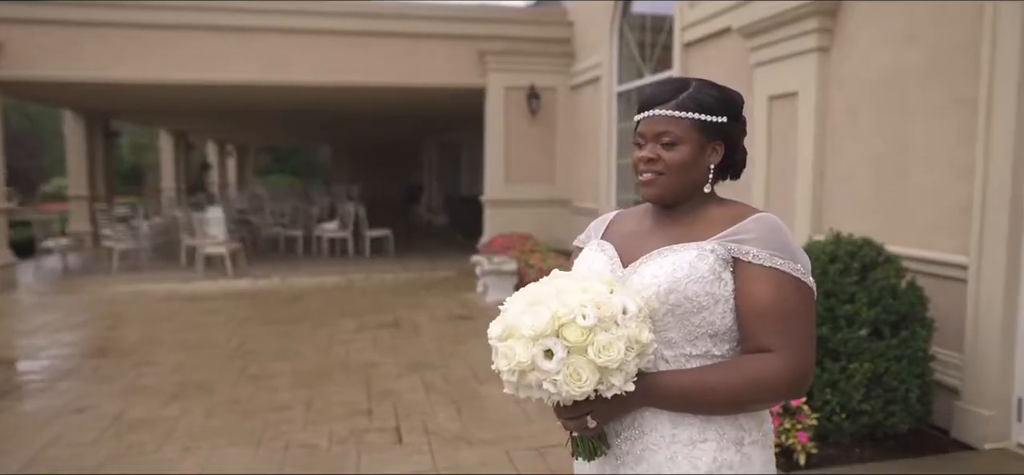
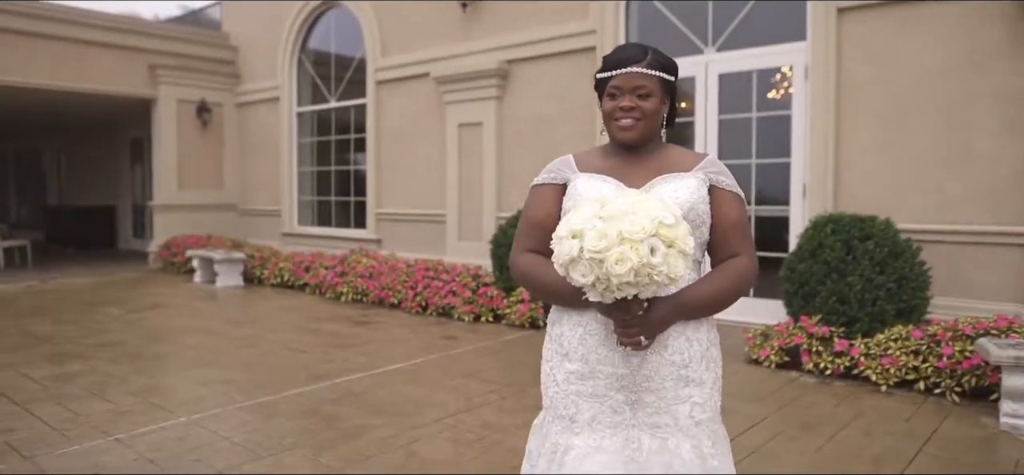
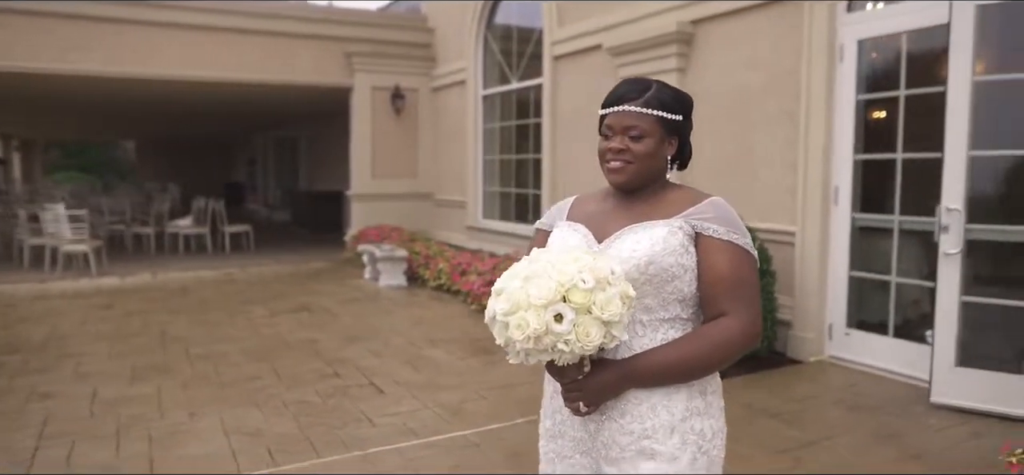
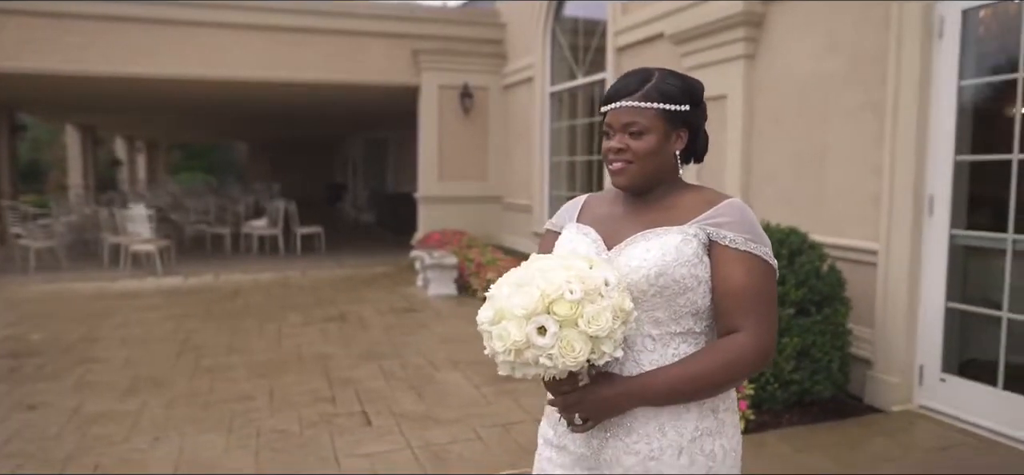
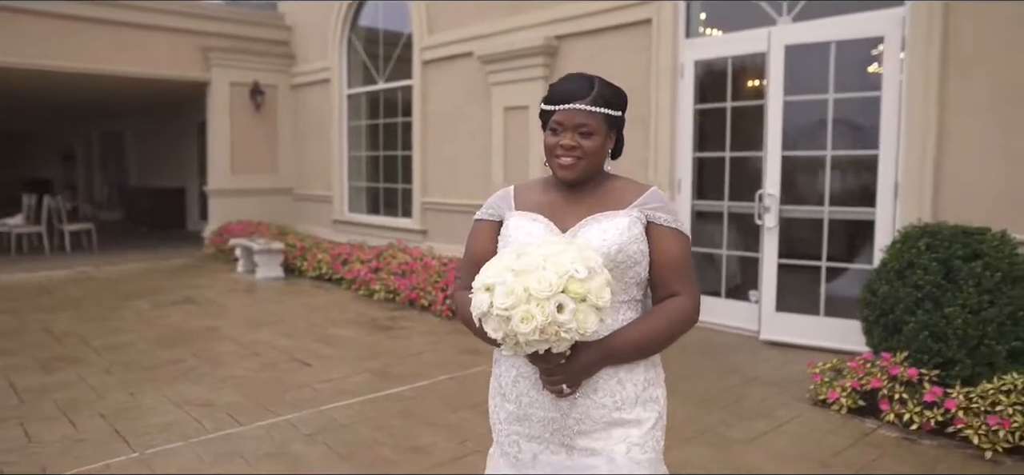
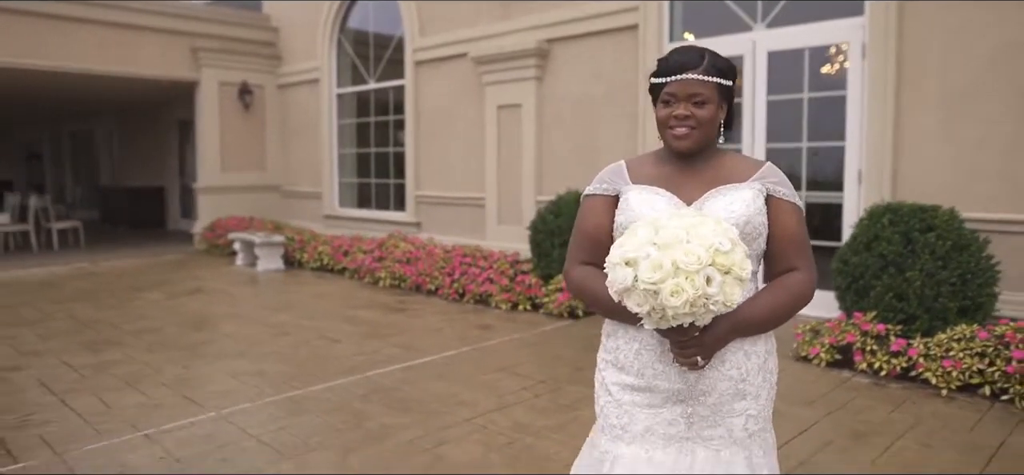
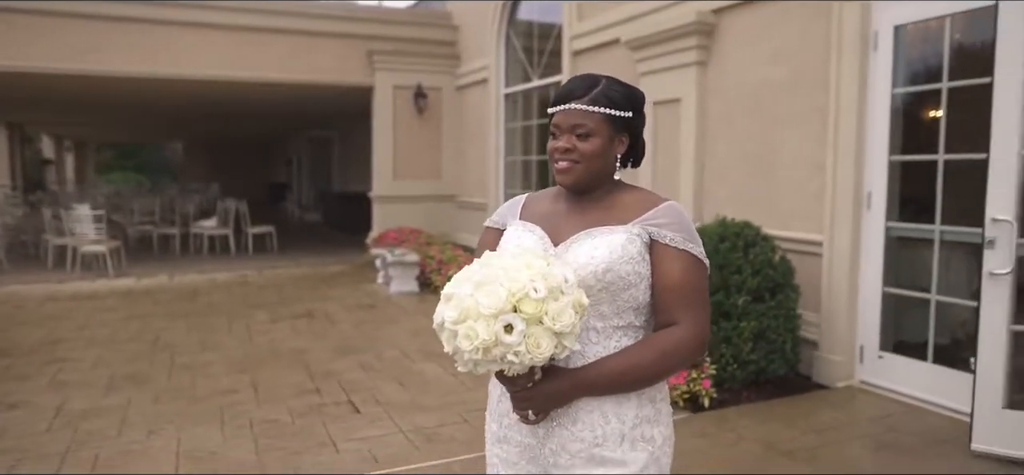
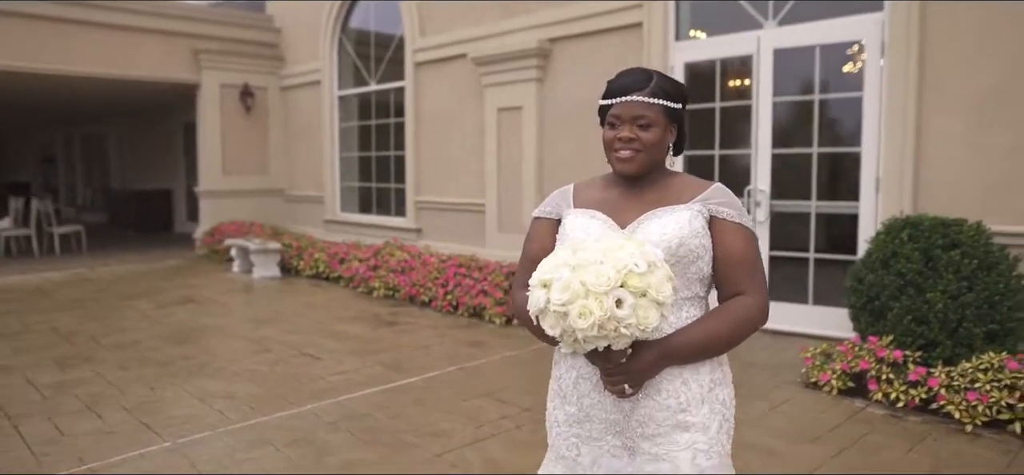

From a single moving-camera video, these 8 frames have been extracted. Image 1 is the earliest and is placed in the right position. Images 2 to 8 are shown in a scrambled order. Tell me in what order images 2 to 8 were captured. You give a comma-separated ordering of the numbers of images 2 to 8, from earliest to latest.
4, 7, 3, 5, 8, 6, 2
